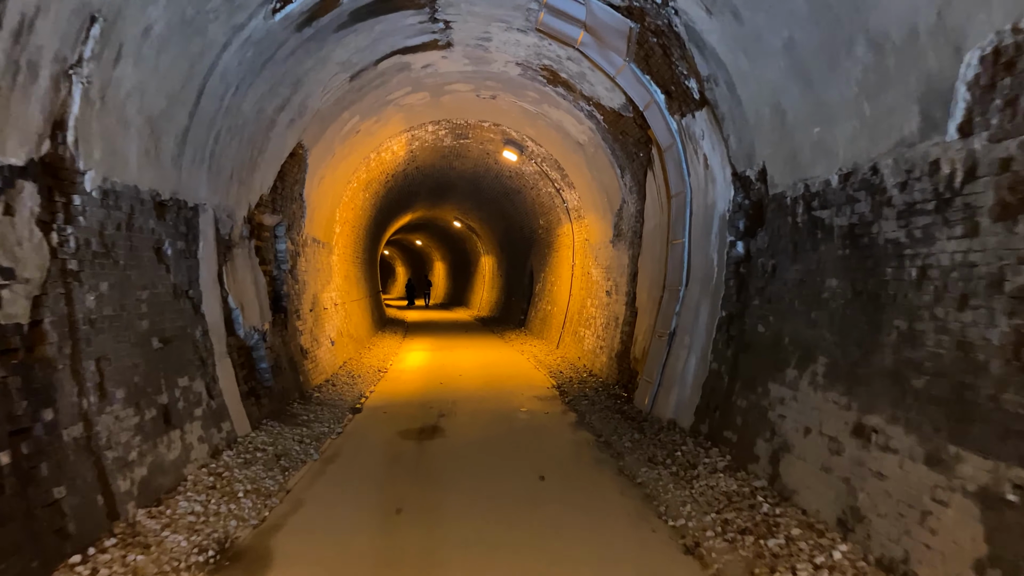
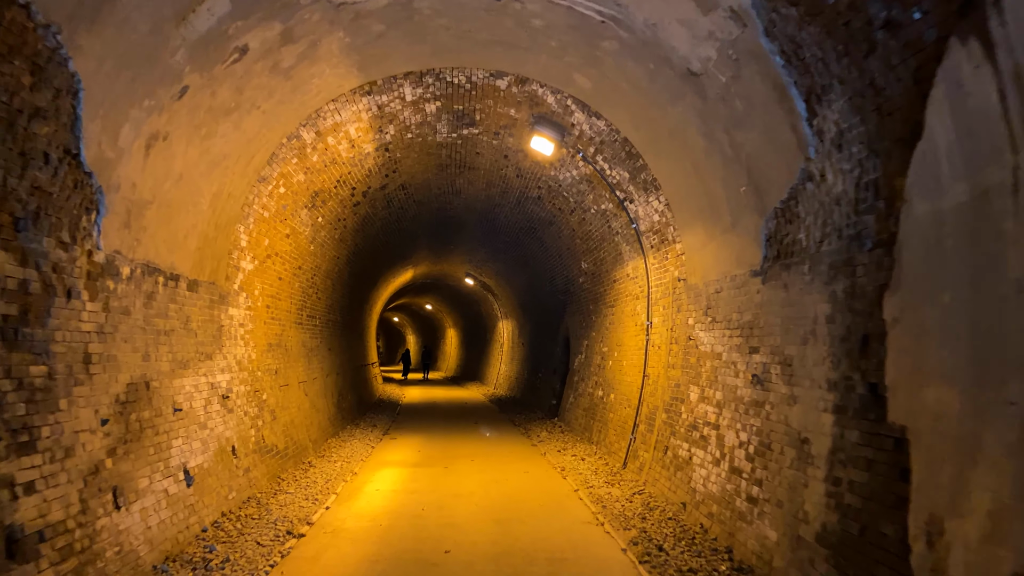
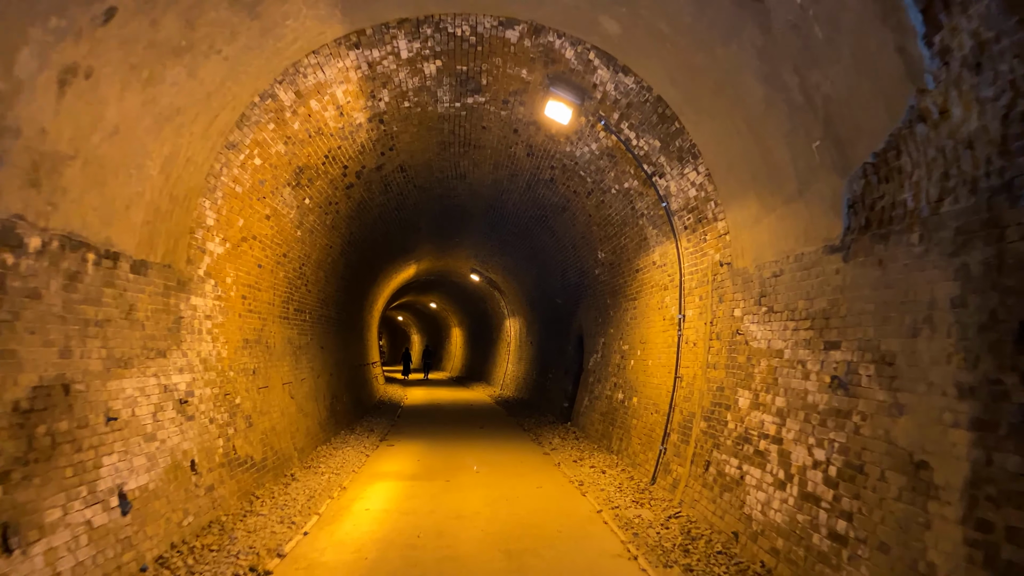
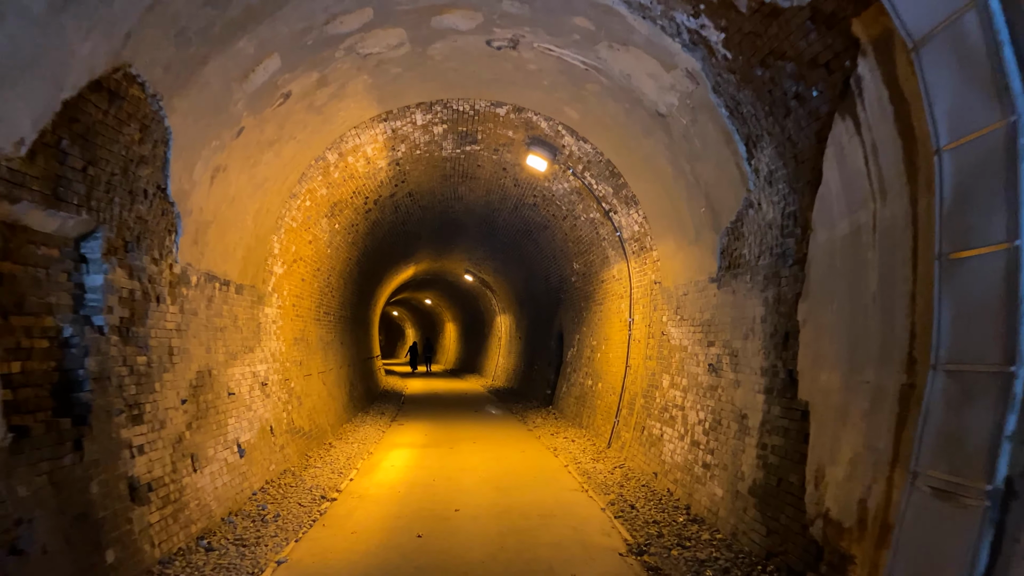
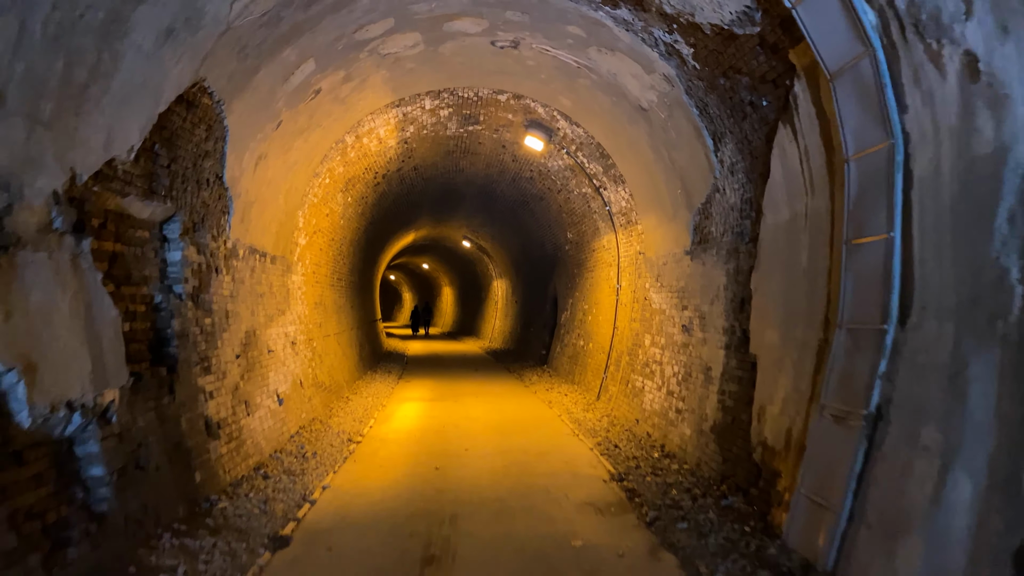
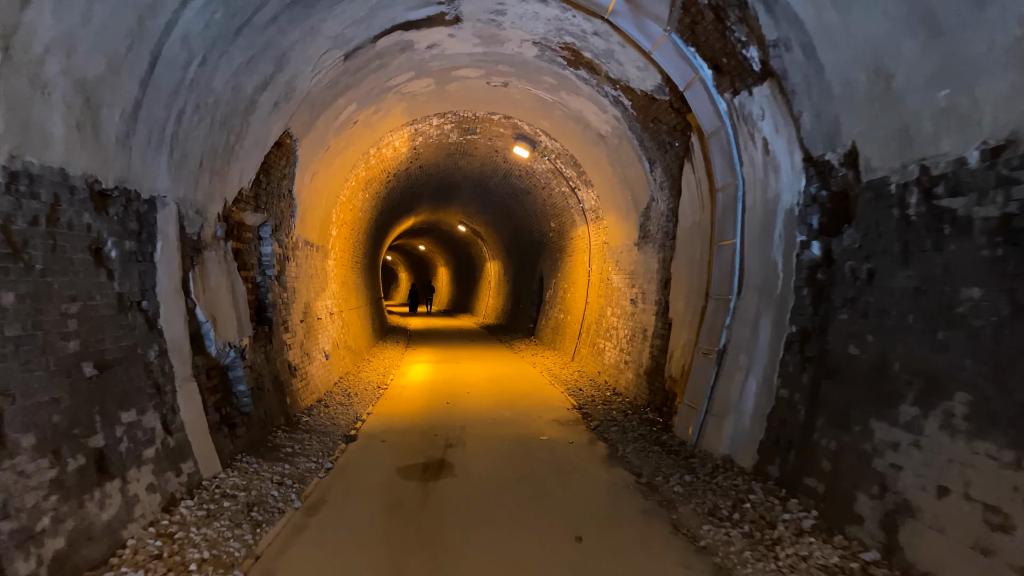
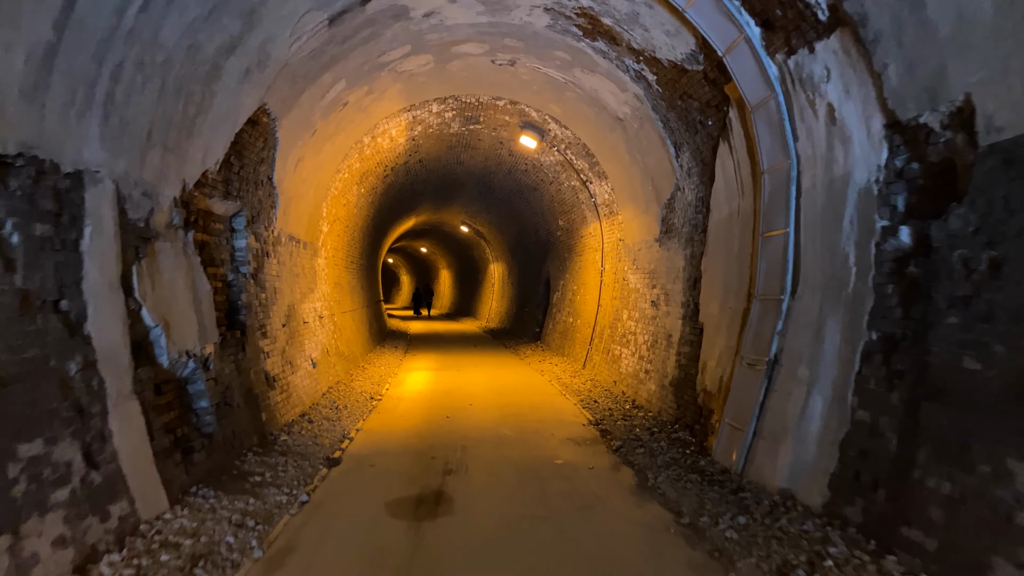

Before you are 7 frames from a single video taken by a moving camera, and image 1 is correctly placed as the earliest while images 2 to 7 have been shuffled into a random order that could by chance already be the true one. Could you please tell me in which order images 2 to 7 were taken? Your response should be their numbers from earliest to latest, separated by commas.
6, 7, 5, 4, 2, 3
